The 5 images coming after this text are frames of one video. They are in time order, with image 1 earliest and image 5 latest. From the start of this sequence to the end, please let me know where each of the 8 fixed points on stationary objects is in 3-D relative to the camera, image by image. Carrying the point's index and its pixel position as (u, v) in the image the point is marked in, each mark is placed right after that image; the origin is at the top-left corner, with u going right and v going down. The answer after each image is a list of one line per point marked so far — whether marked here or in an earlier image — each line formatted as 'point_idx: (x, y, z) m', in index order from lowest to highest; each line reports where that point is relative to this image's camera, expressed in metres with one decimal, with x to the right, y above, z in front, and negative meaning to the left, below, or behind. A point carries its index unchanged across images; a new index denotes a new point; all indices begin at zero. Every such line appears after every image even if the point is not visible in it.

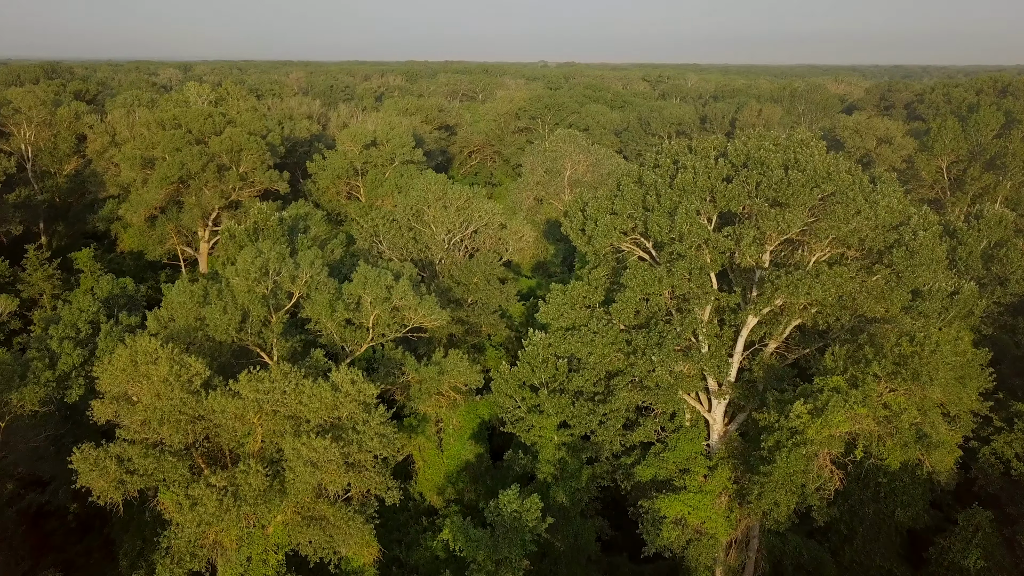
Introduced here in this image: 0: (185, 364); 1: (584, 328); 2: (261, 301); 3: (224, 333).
0: (-6.0, -1.4, +14.7) m
1: (+1.6, -0.9, +17.6) m
2: (-5.5, -0.3, +17.3) m
3: (-5.9, -0.9, +16.5) m
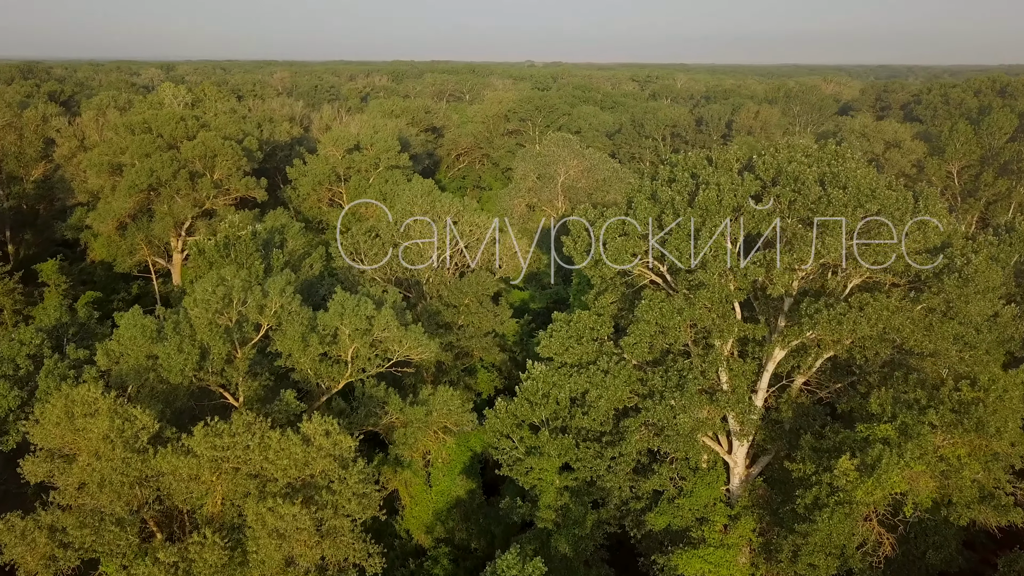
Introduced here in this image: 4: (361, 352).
0: (-6.0, -2.0, +12.6) m
1: (+1.5, -1.5, +15.6) m
2: (-5.5, -0.9, +15.2) m
3: (-6.0, -1.6, +14.4) m
4: (-3.1, -1.3, +16.4) m
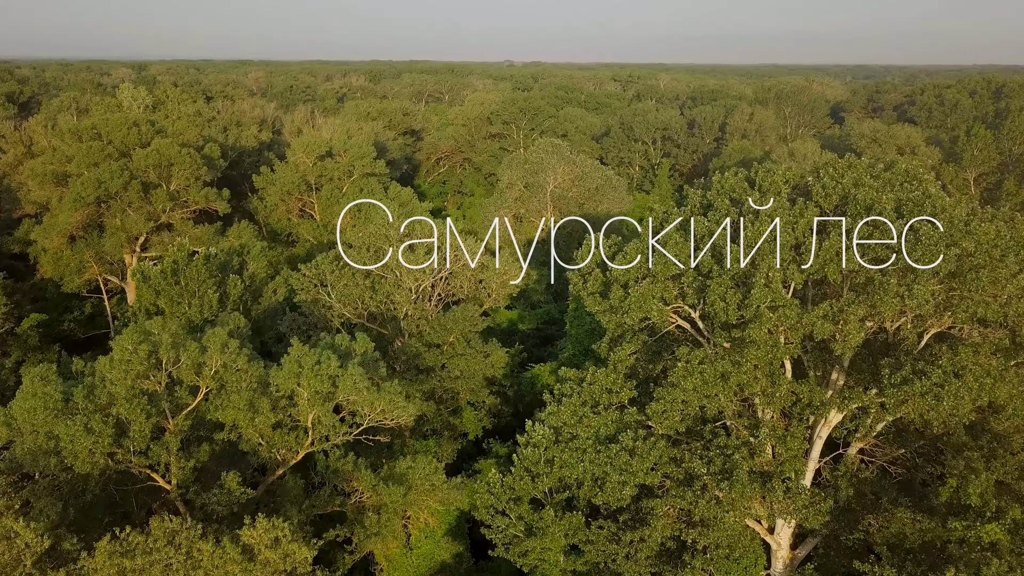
0: (-5.9, -2.9, +9.5) m
1: (+1.5, -2.3, +12.6) m
2: (-5.5, -1.8, +12.1) m
3: (-6.0, -2.4, +11.3) m
4: (-3.1, -2.2, +13.3) m
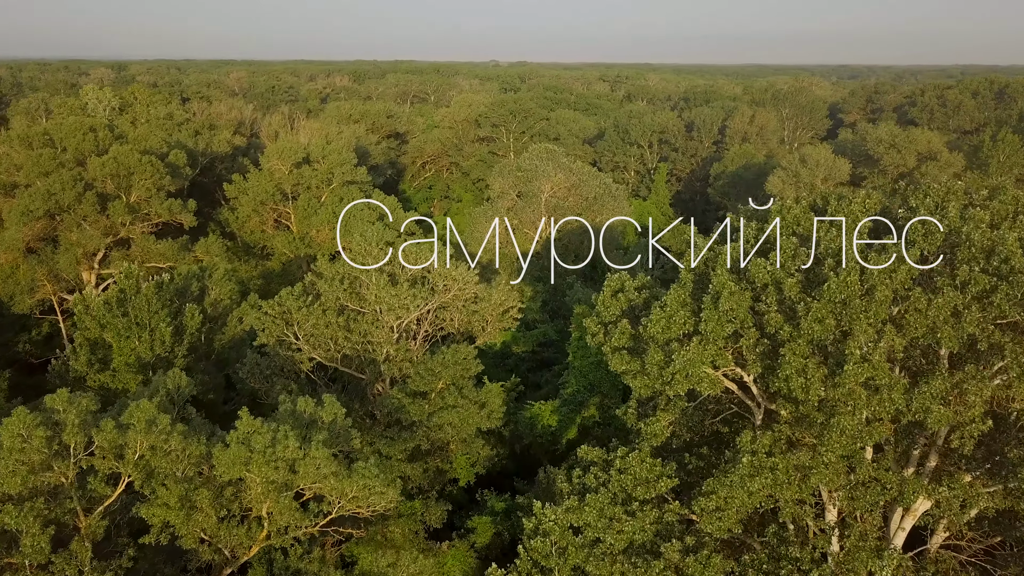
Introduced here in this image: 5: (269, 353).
0: (-5.8, -3.7, +6.7) m
1: (+1.6, -3.0, +10.0) m
2: (-5.4, -2.5, +9.3) m
3: (-5.8, -3.2, +8.5) m
4: (-3.1, -2.9, +10.6) m
5: (-4.8, -1.3, +15.9) m
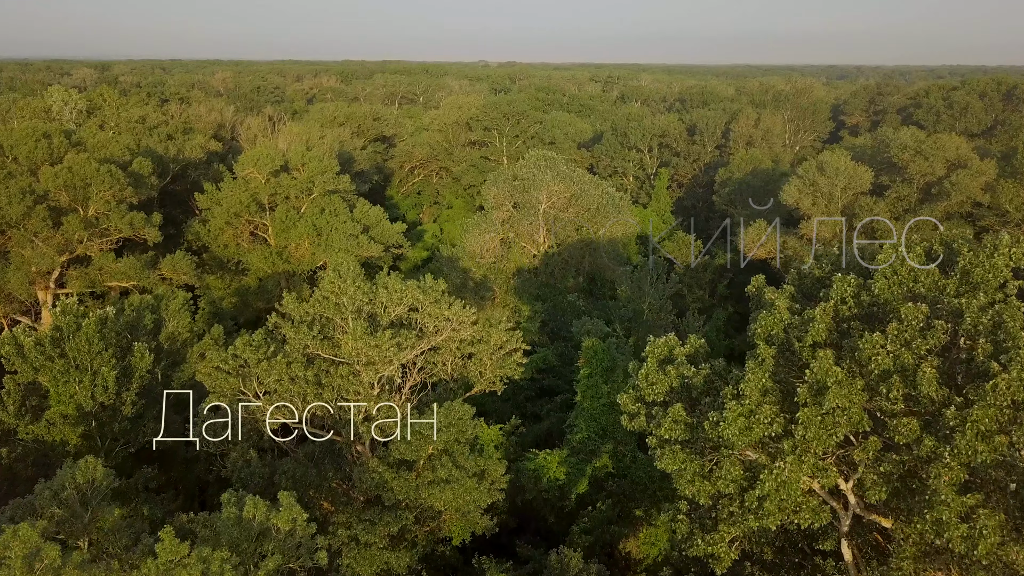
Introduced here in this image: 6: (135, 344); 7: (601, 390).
0: (-5.6, -4.4, +3.9) m
1: (+1.8, -3.8, +7.3) m
2: (-5.2, -3.3, +6.6) m
3: (-5.6, -4.0, +5.7) m
4: (-2.9, -3.7, +7.9) m
5: (-4.7, -2.0, +13.2) m
6: (-8.6, -1.3, +18.3) m
7: (+2.1, -2.4, +18.7) m
